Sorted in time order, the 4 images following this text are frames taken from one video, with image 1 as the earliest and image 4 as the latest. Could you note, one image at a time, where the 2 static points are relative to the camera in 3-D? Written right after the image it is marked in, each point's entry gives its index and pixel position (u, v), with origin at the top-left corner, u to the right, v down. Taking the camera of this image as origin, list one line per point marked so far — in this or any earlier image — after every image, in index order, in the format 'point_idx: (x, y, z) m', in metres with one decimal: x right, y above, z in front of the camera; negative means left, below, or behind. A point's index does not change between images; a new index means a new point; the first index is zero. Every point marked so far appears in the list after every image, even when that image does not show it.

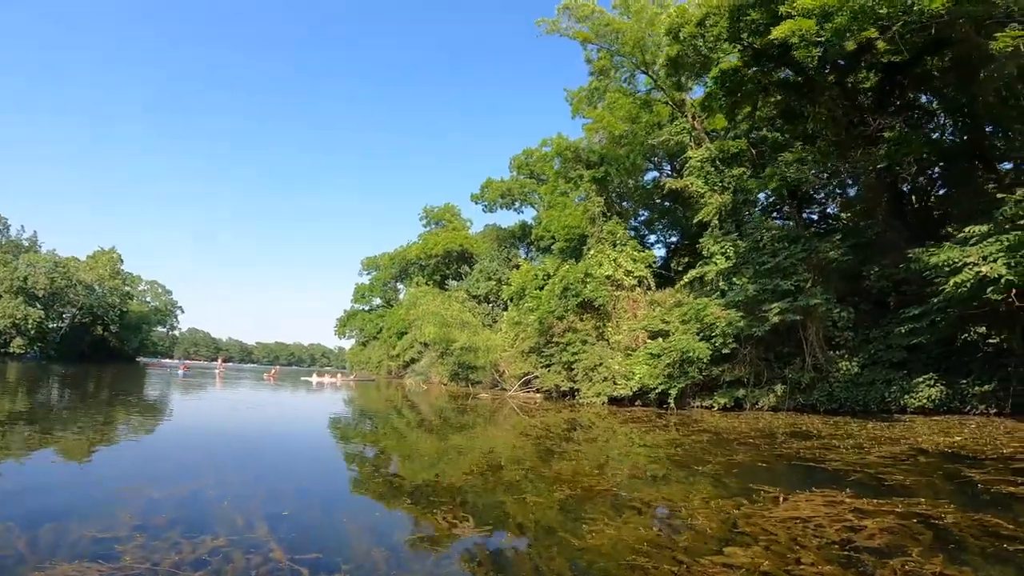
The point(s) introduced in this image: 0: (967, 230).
0: (+9.1, +1.3, +11.8) m
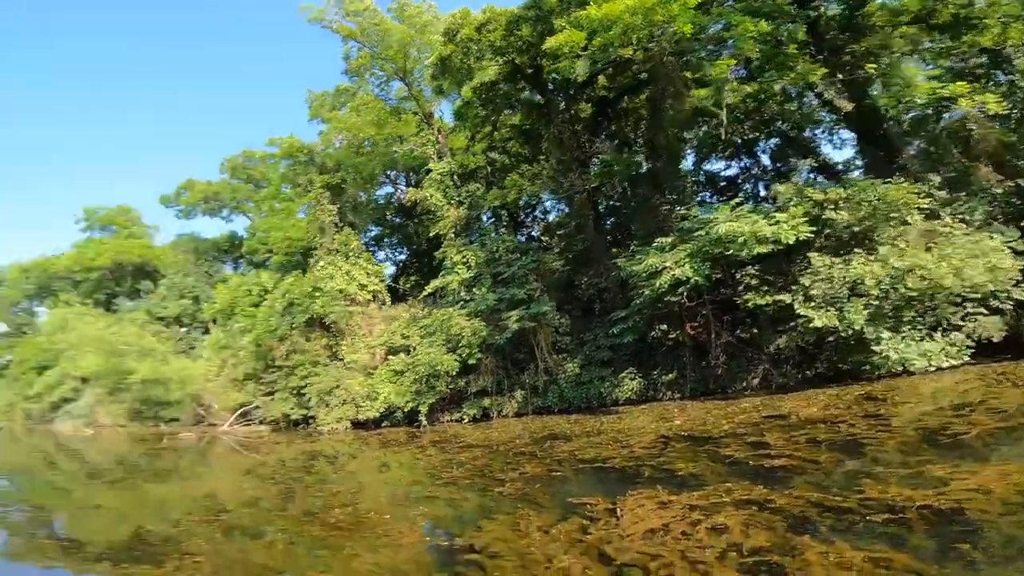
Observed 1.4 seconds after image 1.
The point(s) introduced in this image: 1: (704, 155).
0: (+3.5, +1.1, +13.9) m
1: (+6.4, +4.2, +17.6) m
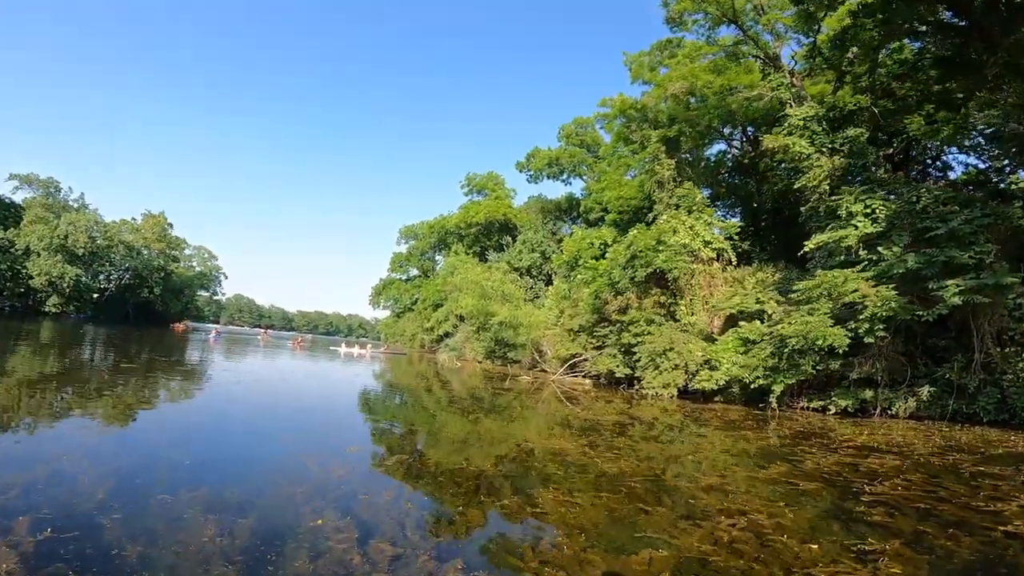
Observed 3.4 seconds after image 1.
0: (+10.3, +1.6, +7.9) m
1: (+14.8, +4.7, +9.3) m
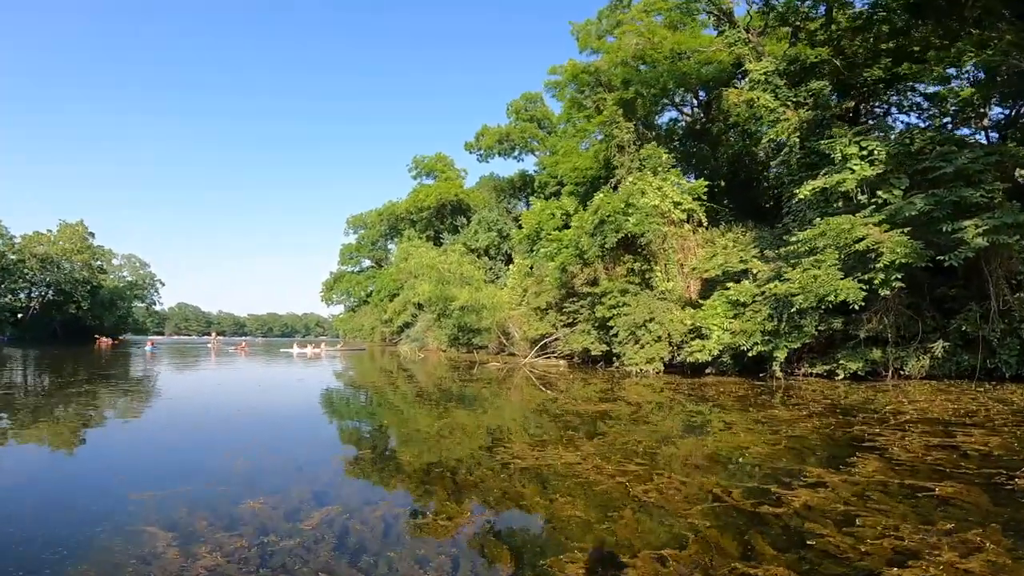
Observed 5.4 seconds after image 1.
0: (+9.8, +2.7, +6.7) m
1: (+13.9, +6.2, +8.5) m
